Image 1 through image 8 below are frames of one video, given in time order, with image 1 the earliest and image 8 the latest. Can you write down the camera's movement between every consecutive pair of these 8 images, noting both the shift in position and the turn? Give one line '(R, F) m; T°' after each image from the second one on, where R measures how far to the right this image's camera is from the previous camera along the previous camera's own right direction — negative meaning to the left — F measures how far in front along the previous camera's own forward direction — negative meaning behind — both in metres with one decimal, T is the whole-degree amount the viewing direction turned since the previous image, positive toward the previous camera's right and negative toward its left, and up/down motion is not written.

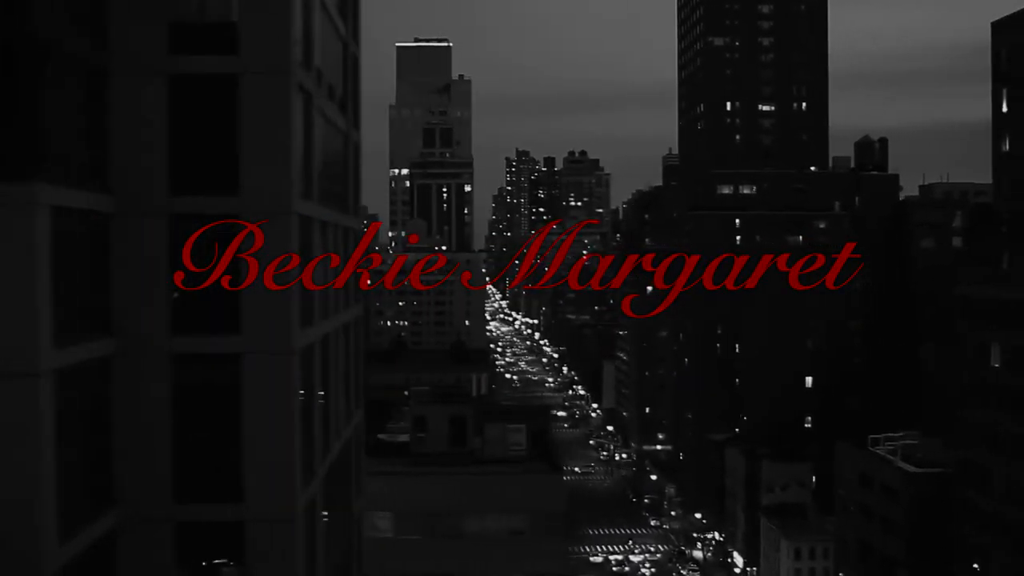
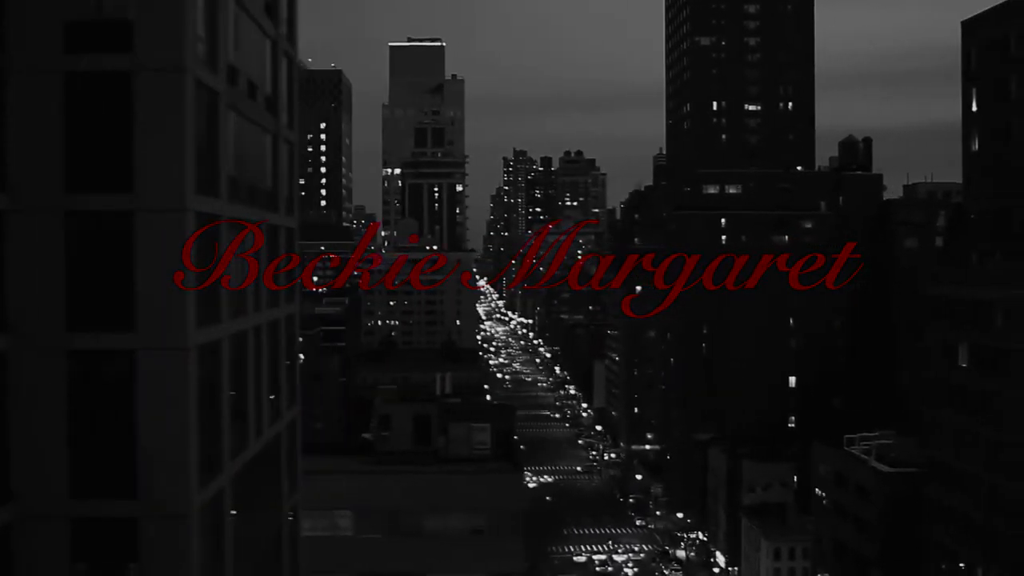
(+0.6, 0.0) m; 0°
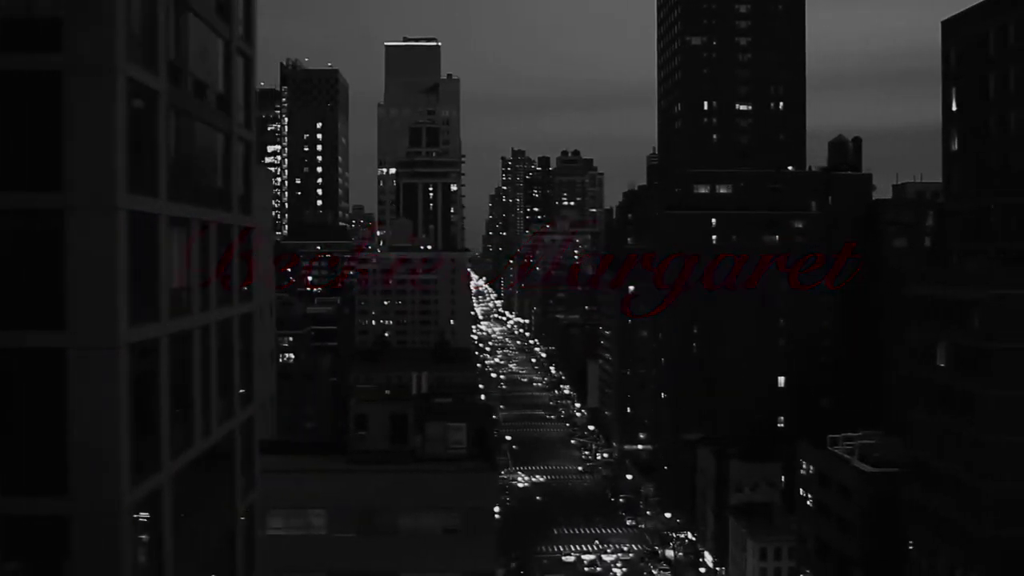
(+0.4, 0.0) m; 0°
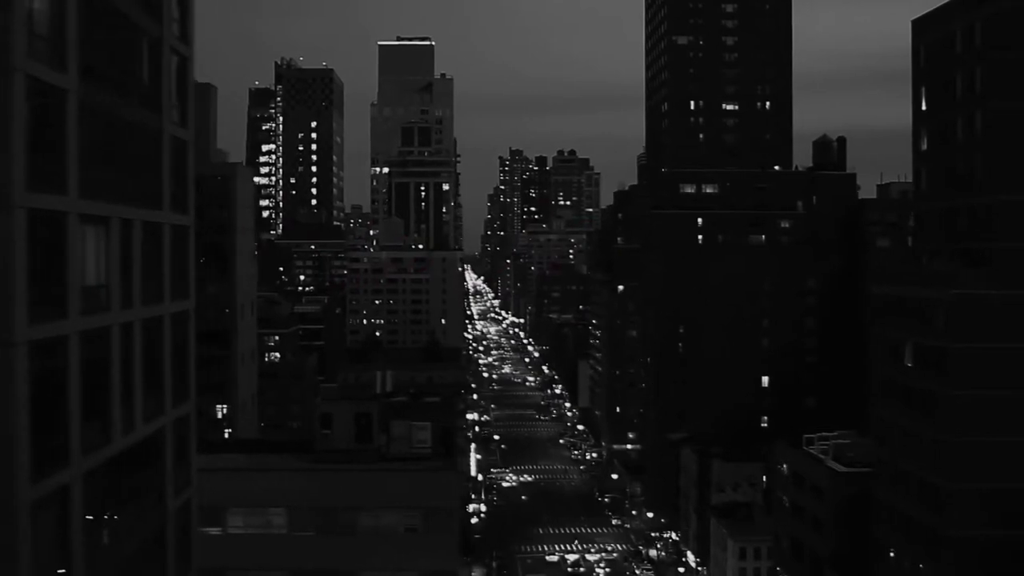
(+0.6, 0.0) m; 0°
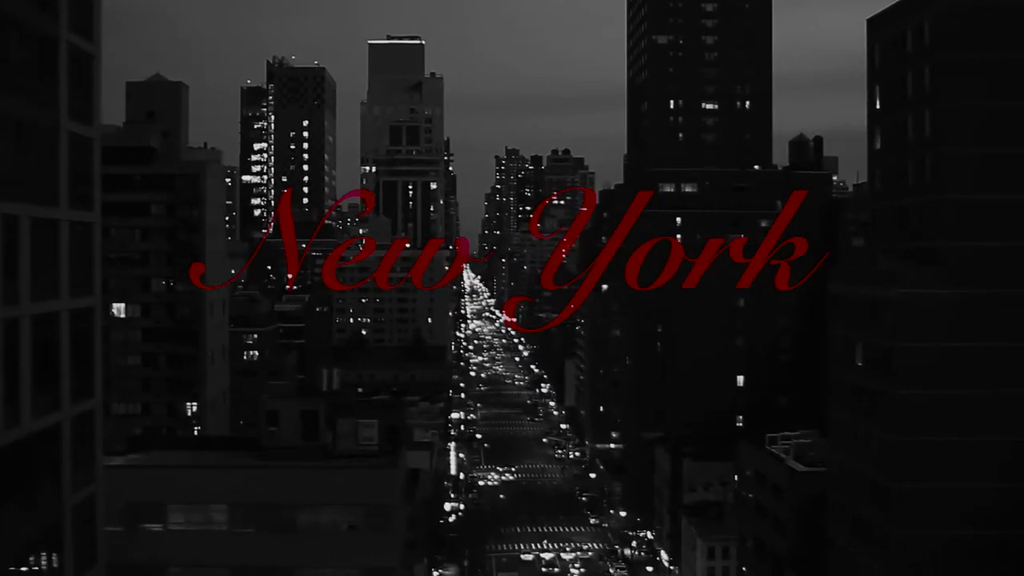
(+0.9, 0.0) m; 0°
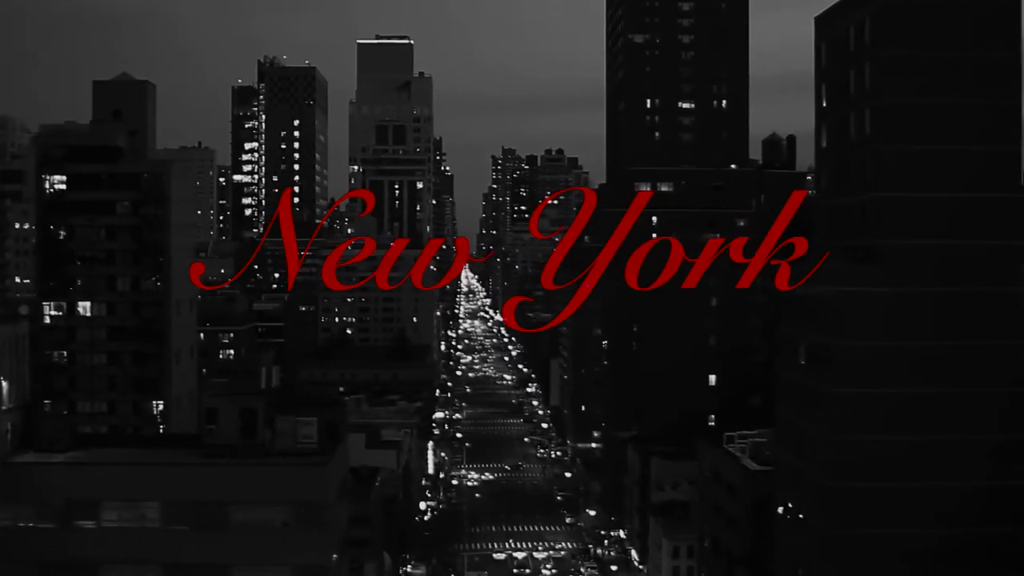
(+1.1, 0.0) m; 0°
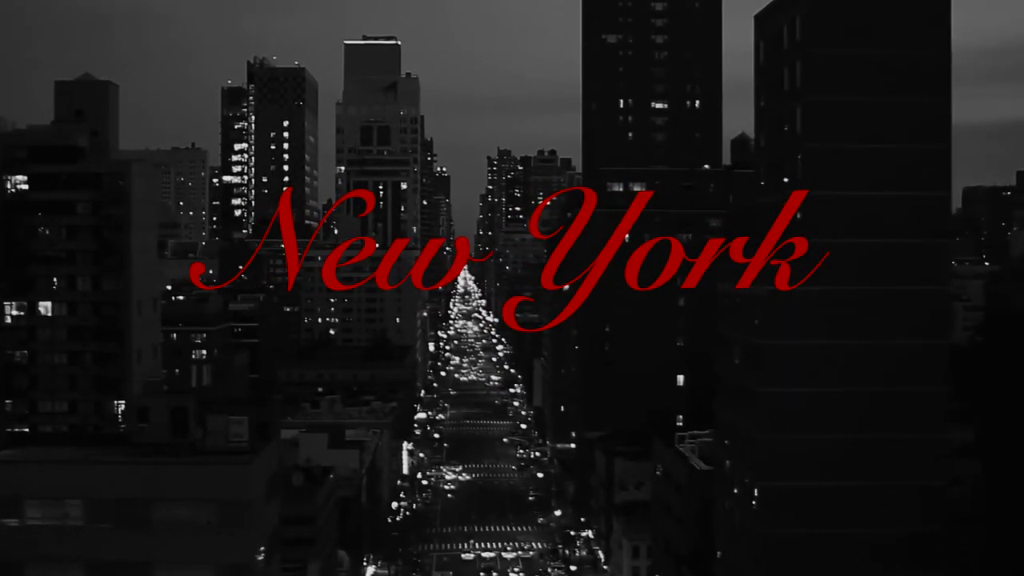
(+1.3, 0.0) m; 0°
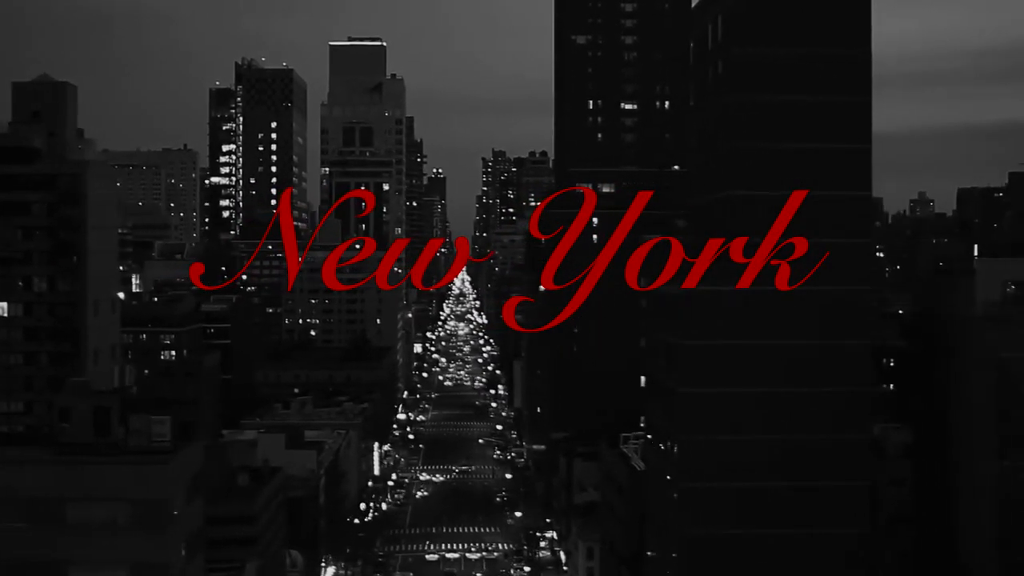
(+1.4, 0.0) m; 0°
